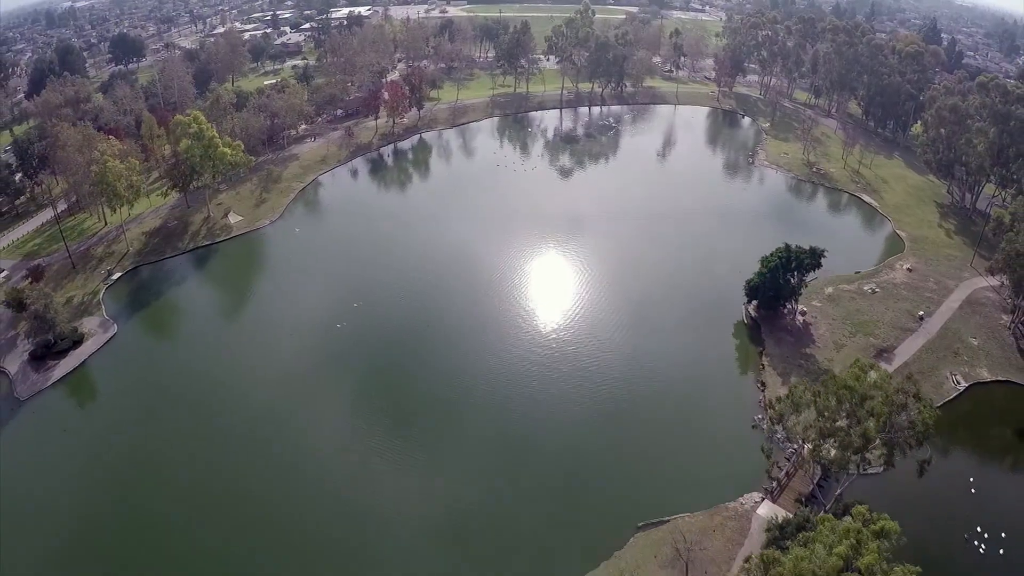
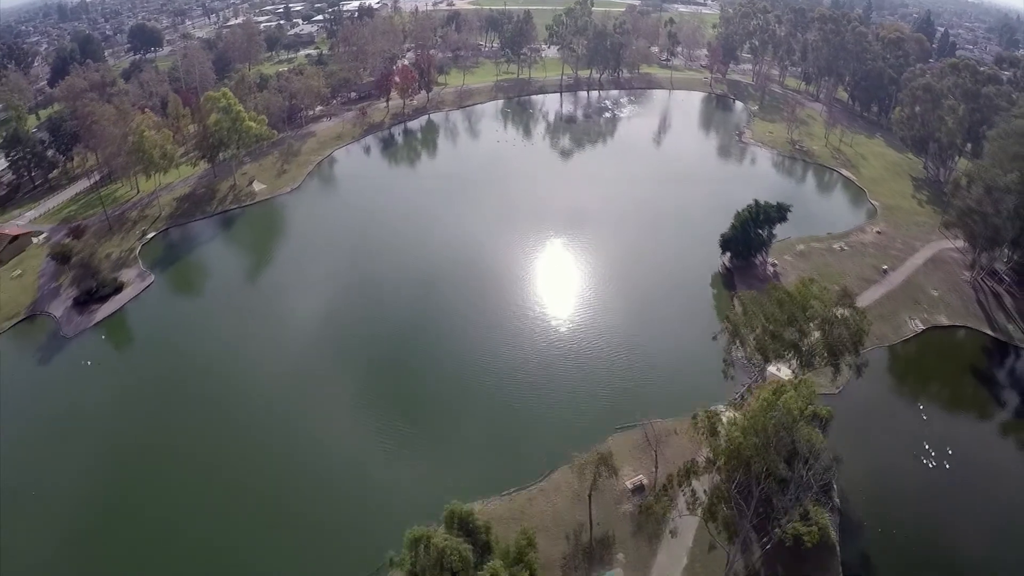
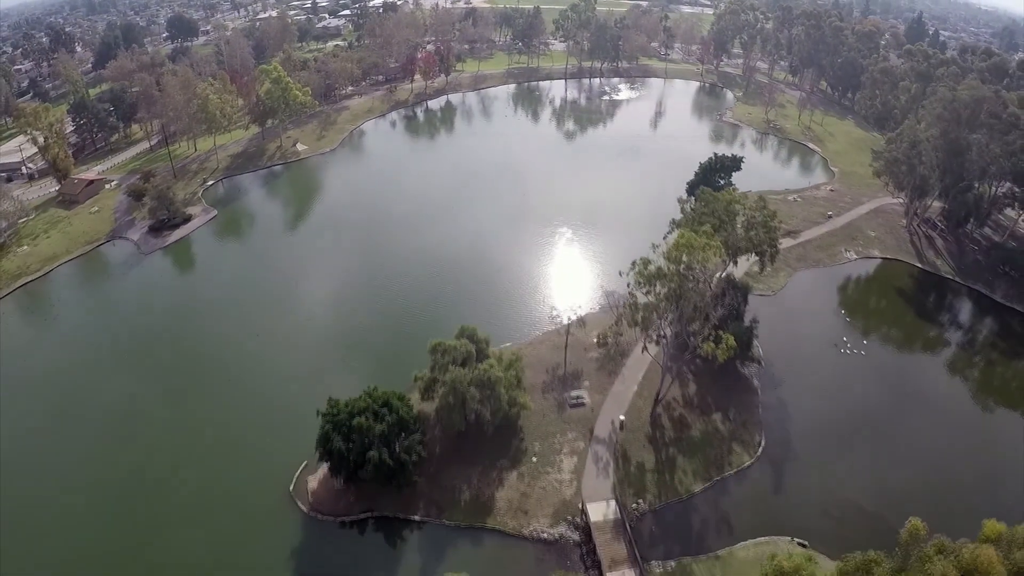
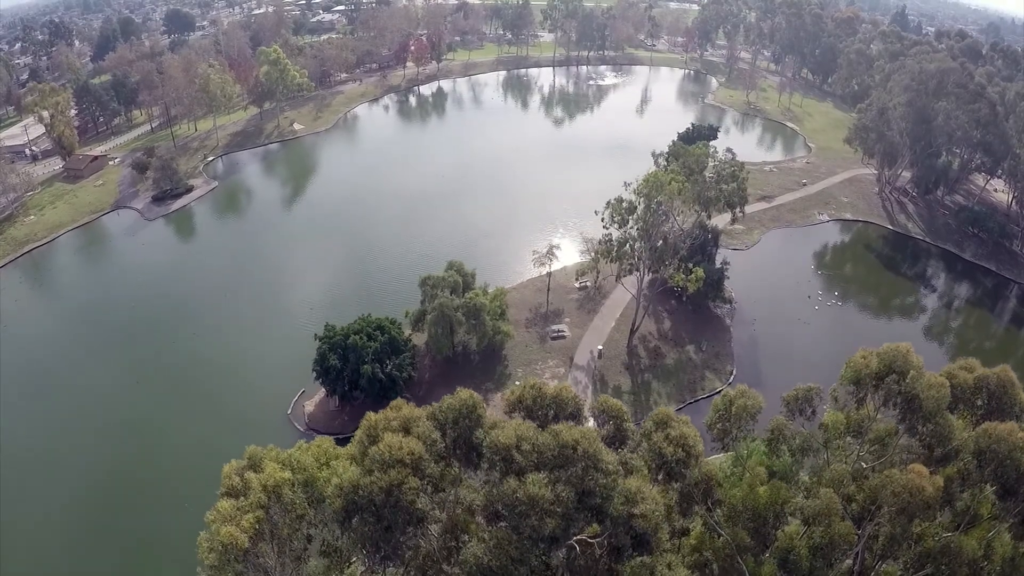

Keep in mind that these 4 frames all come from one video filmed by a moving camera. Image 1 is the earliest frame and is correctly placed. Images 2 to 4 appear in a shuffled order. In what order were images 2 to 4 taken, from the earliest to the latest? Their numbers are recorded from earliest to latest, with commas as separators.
2, 3, 4
